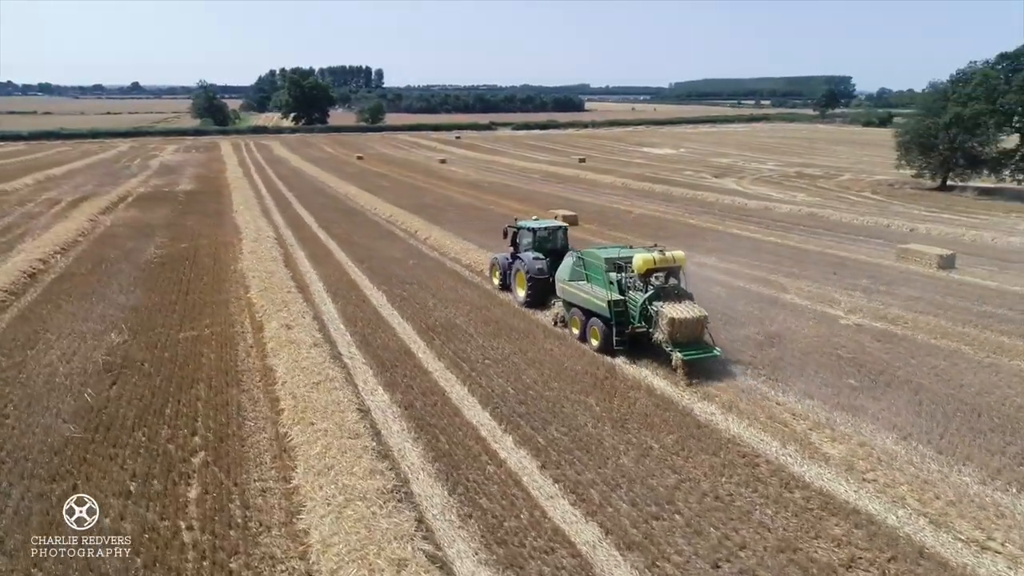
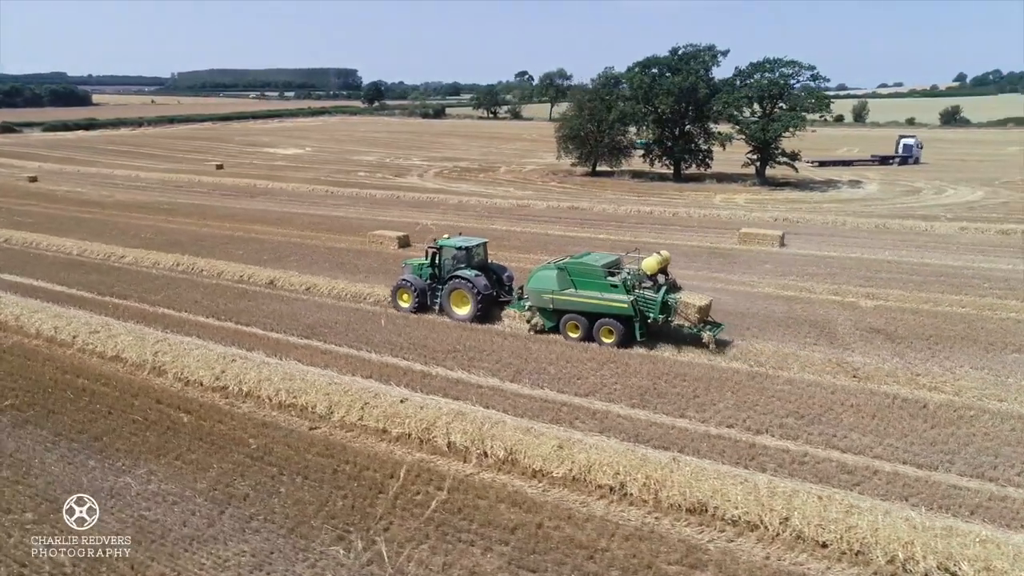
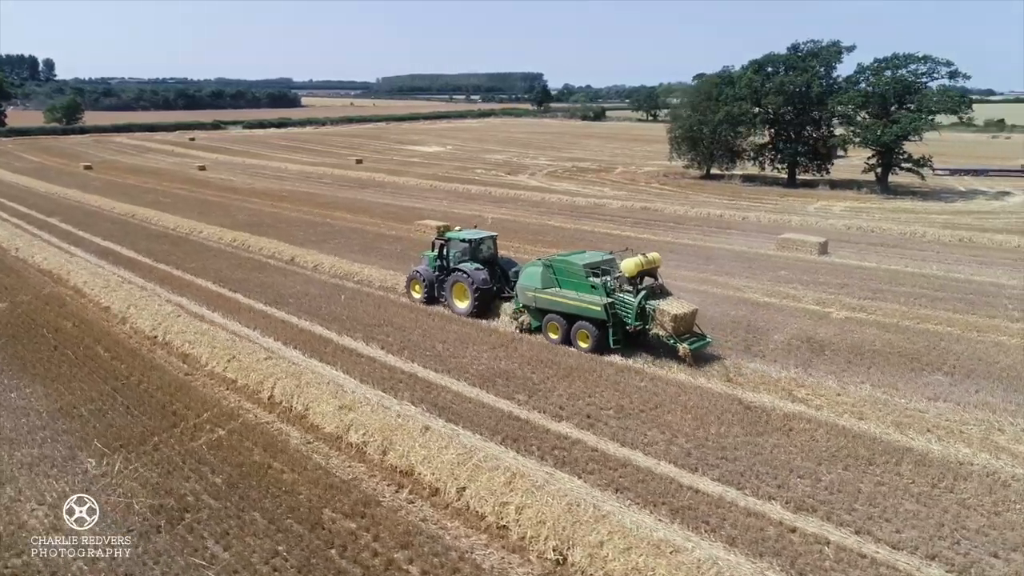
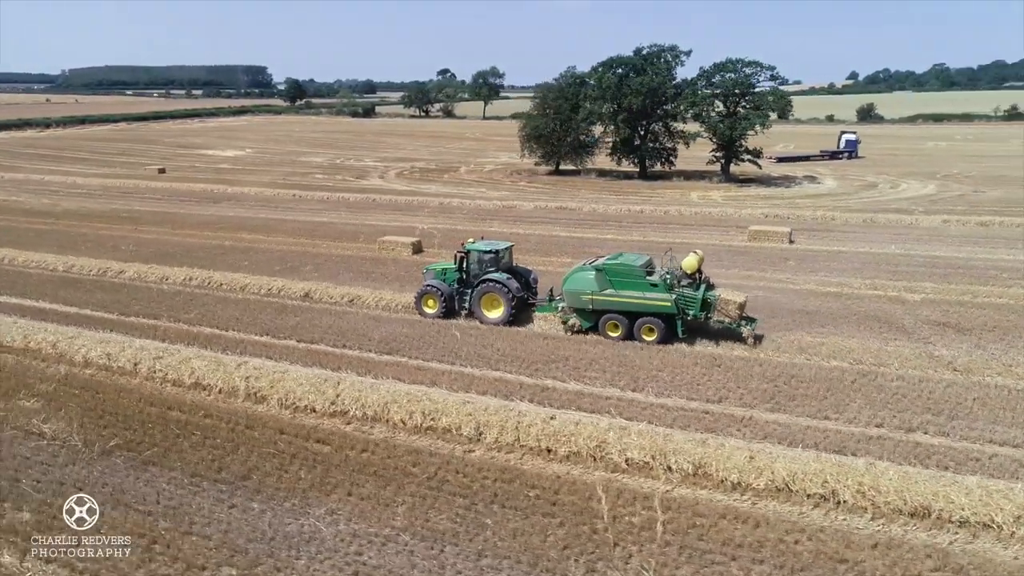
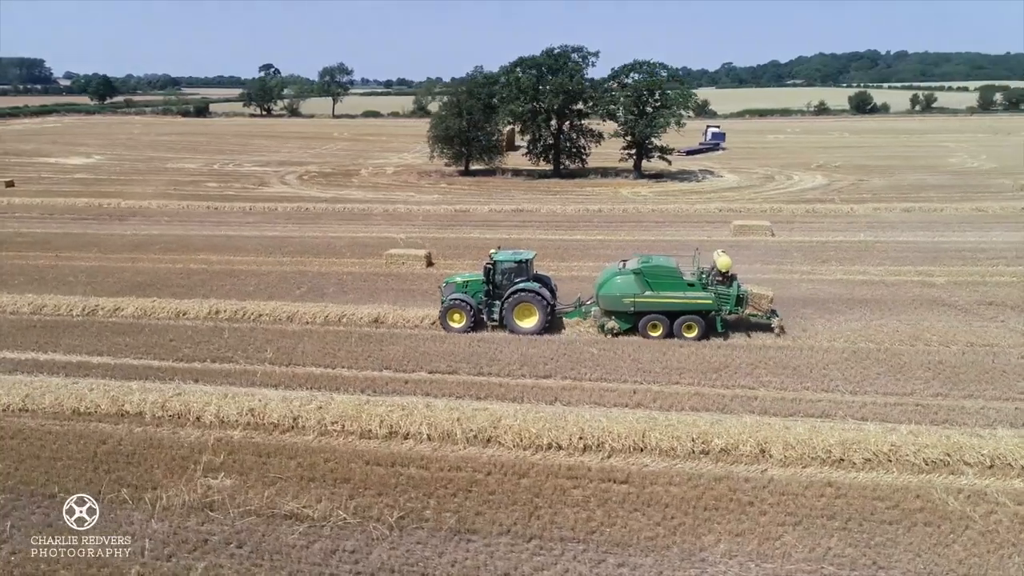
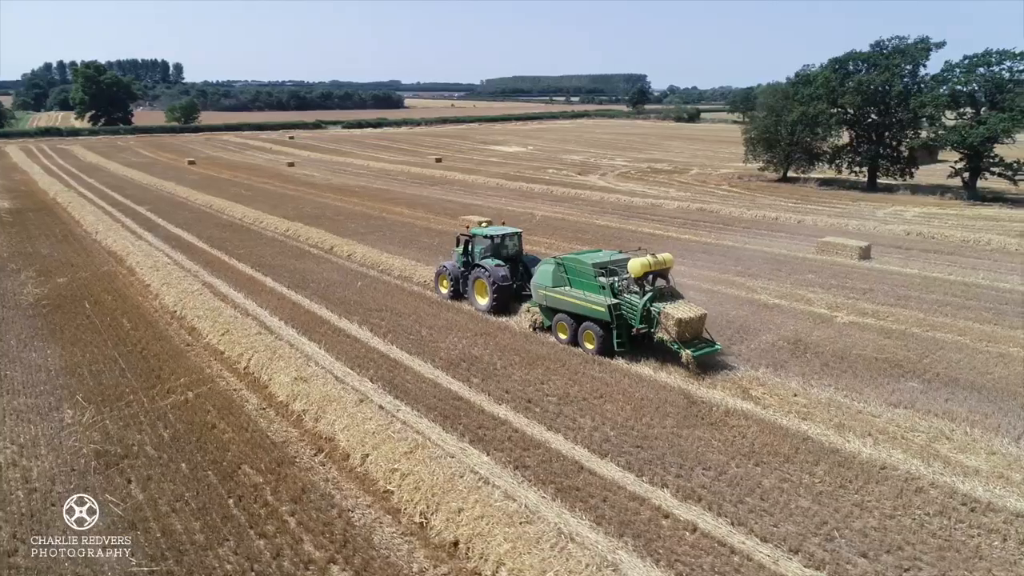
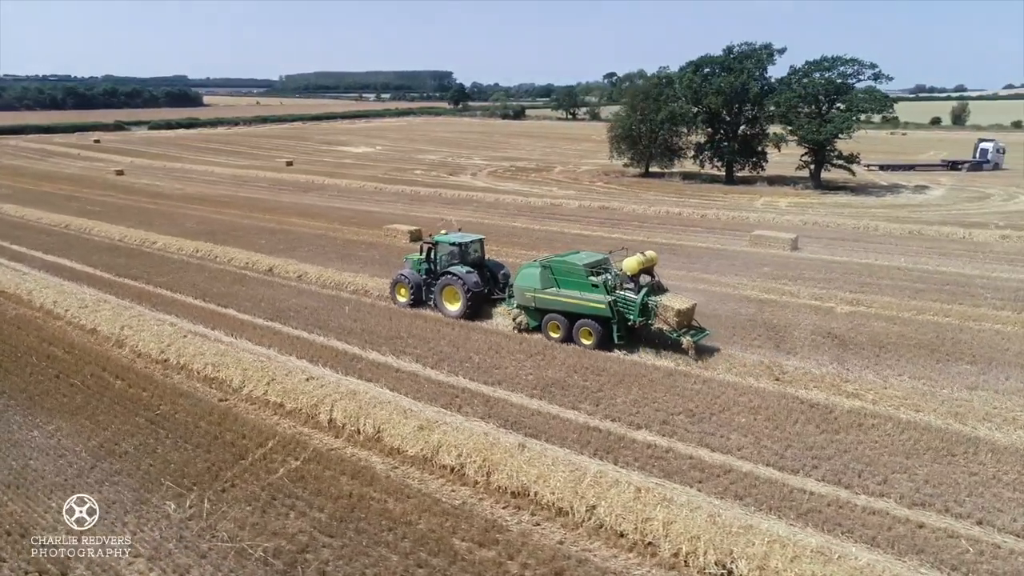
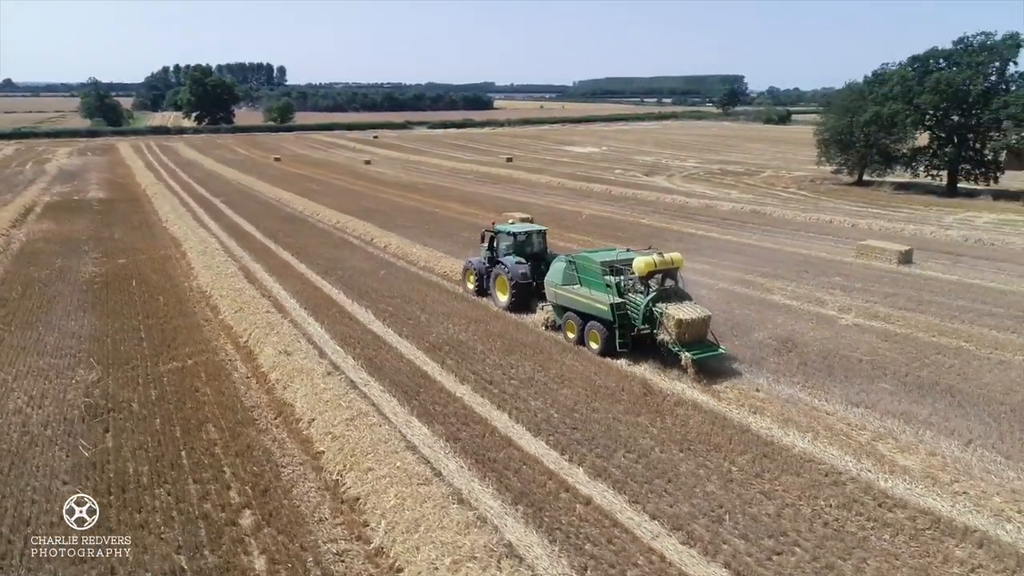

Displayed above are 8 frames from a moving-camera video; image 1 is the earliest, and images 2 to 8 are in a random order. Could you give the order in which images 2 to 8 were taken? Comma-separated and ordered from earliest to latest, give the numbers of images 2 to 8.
8, 6, 3, 7, 2, 4, 5
